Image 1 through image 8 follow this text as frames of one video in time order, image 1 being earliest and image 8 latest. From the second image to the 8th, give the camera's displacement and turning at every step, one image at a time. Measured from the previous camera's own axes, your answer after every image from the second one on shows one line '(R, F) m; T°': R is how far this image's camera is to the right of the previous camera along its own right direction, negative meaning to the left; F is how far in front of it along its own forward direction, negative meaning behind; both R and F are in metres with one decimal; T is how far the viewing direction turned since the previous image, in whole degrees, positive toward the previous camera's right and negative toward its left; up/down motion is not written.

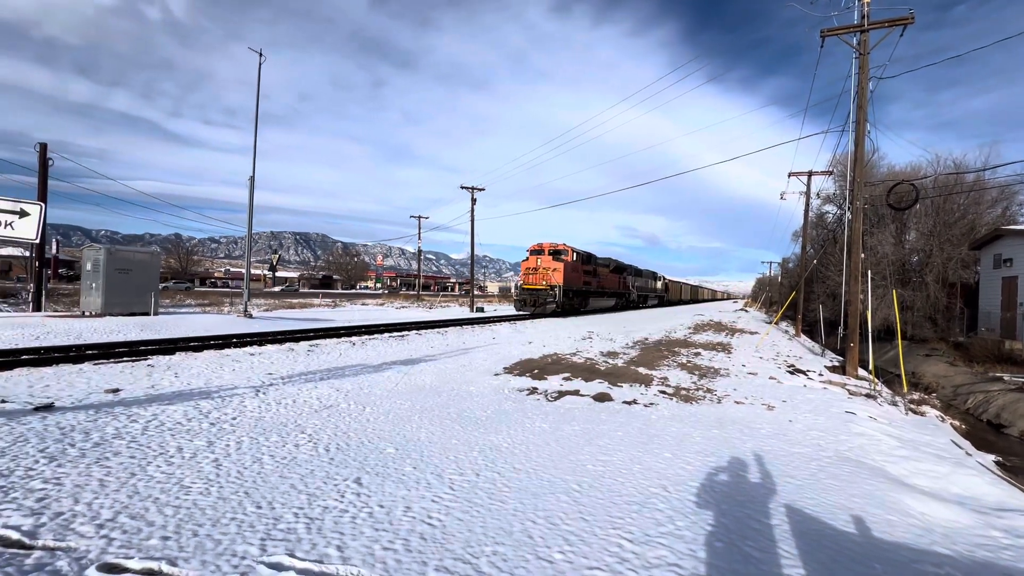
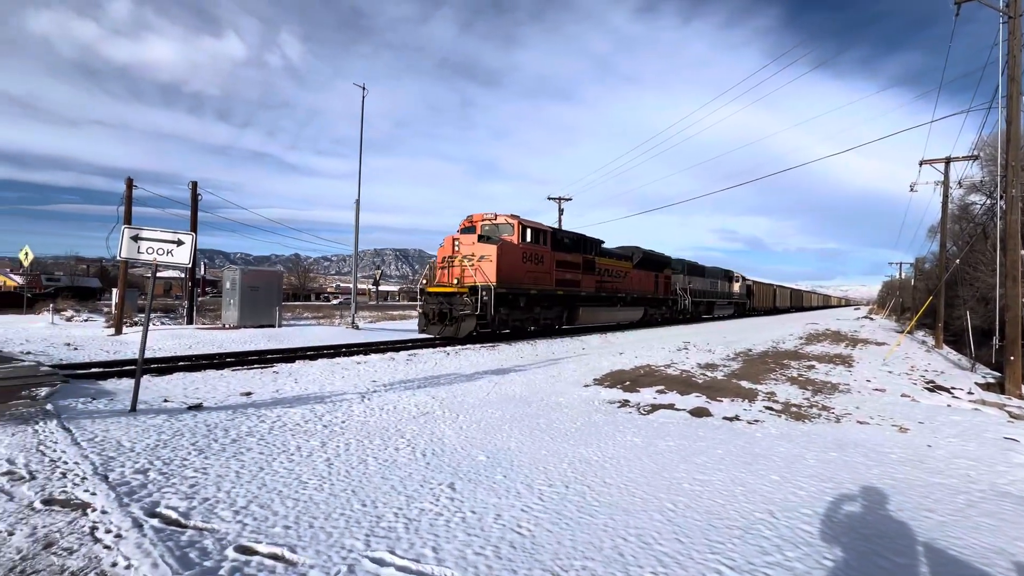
(0.0, 0.0) m; -11°
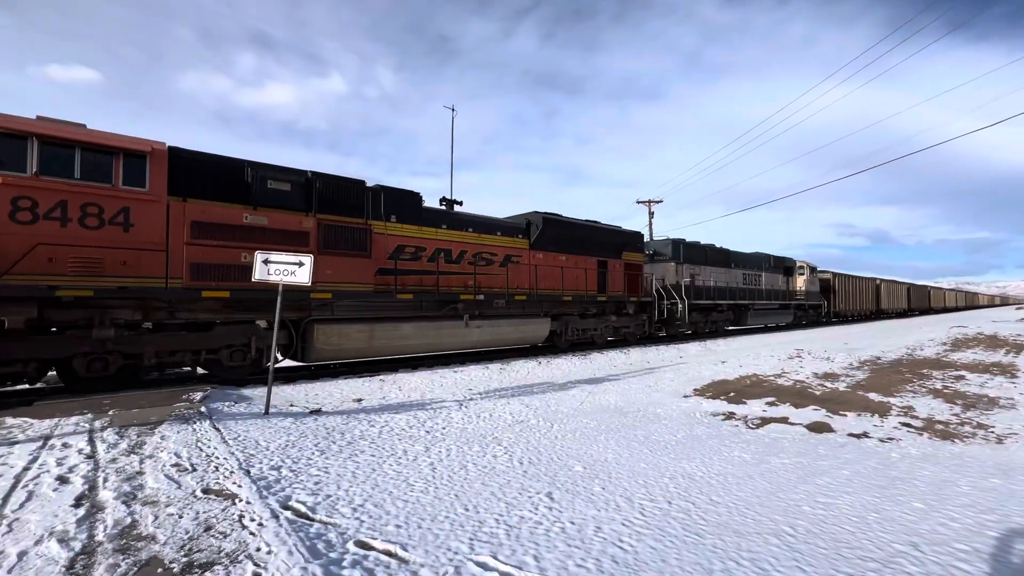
(0.0, 0.0) m; -11°
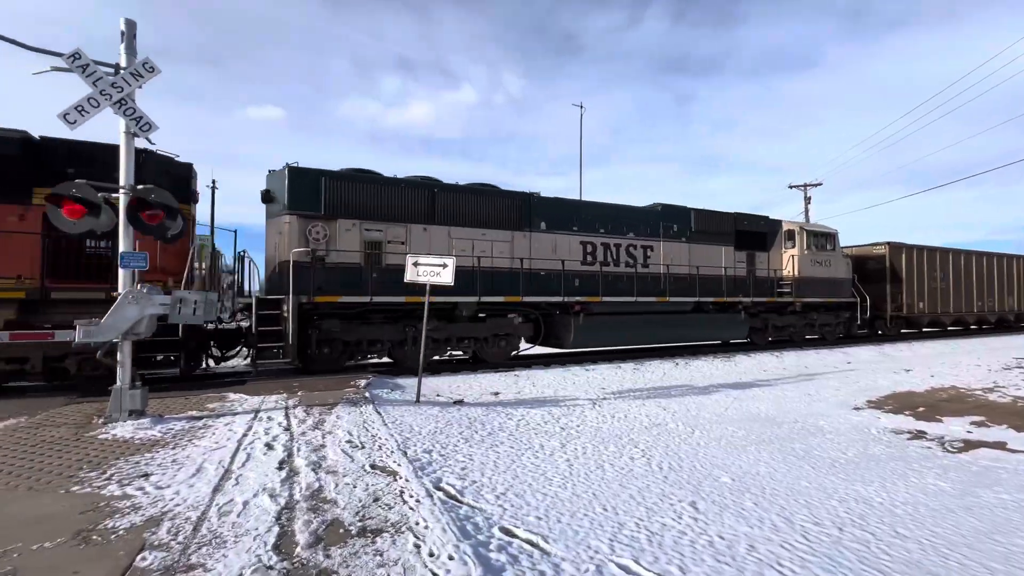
(-0.1, 0.0) m; -16°
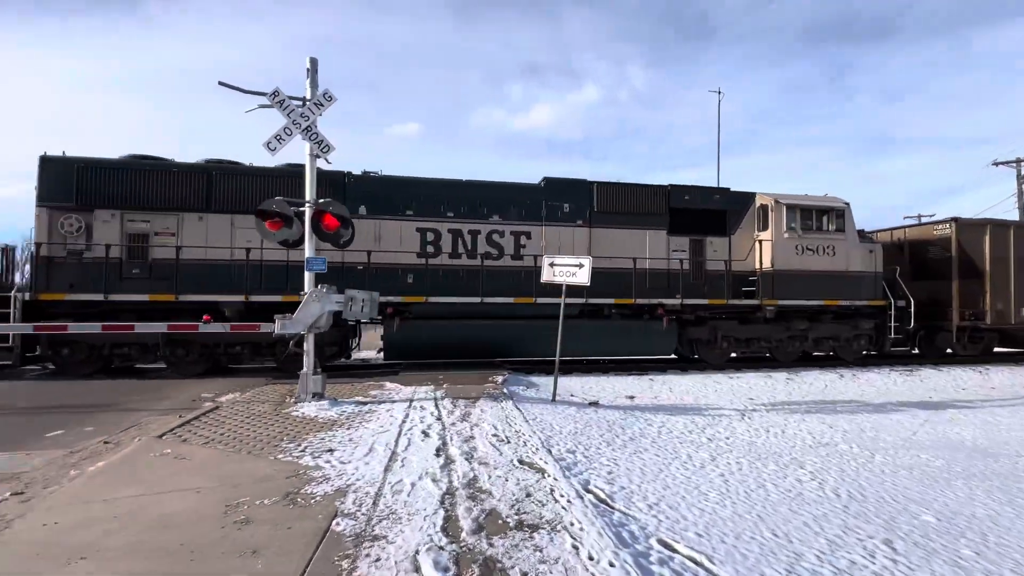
(-0.2, 0.0) m; -15°
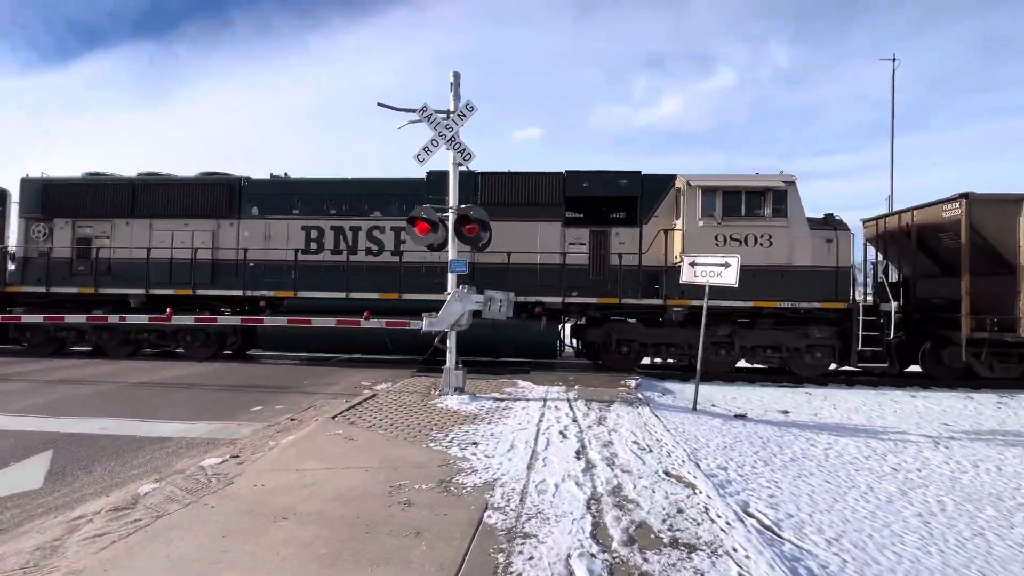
(-0.2, 0.0) m; -15°
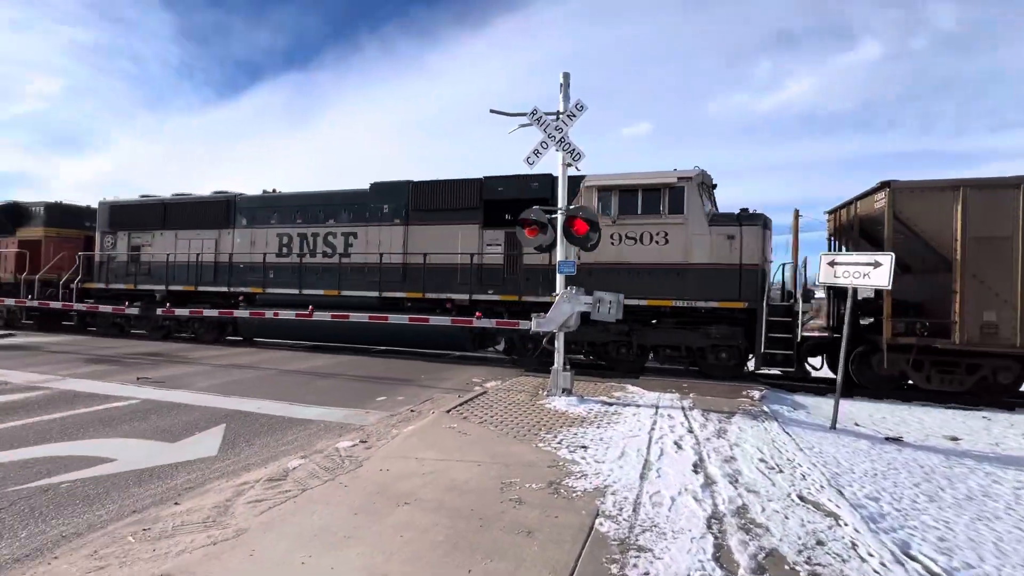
(0.0, 0.0) m; -13°
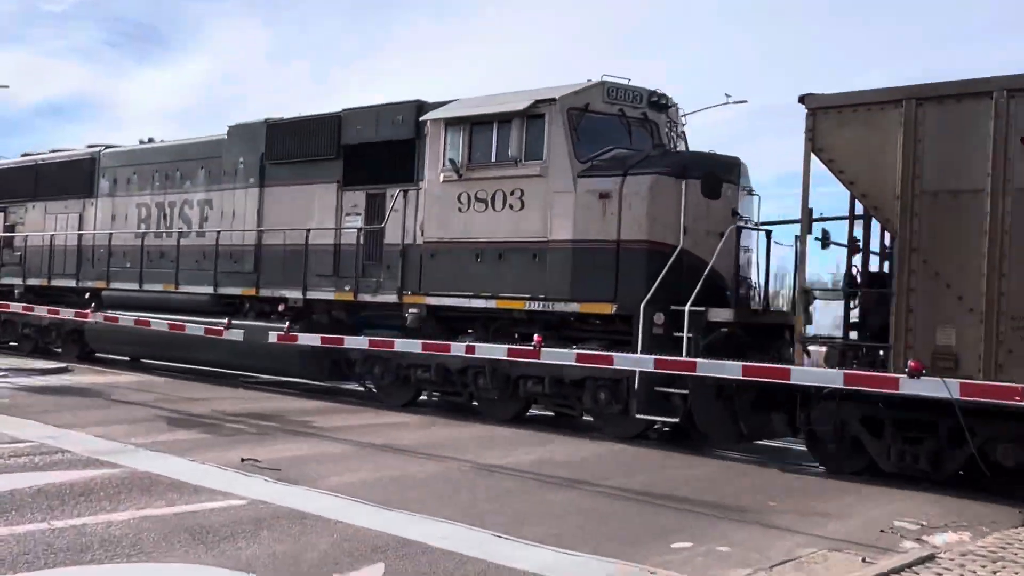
(-1.8, +3.2) m; -19°
